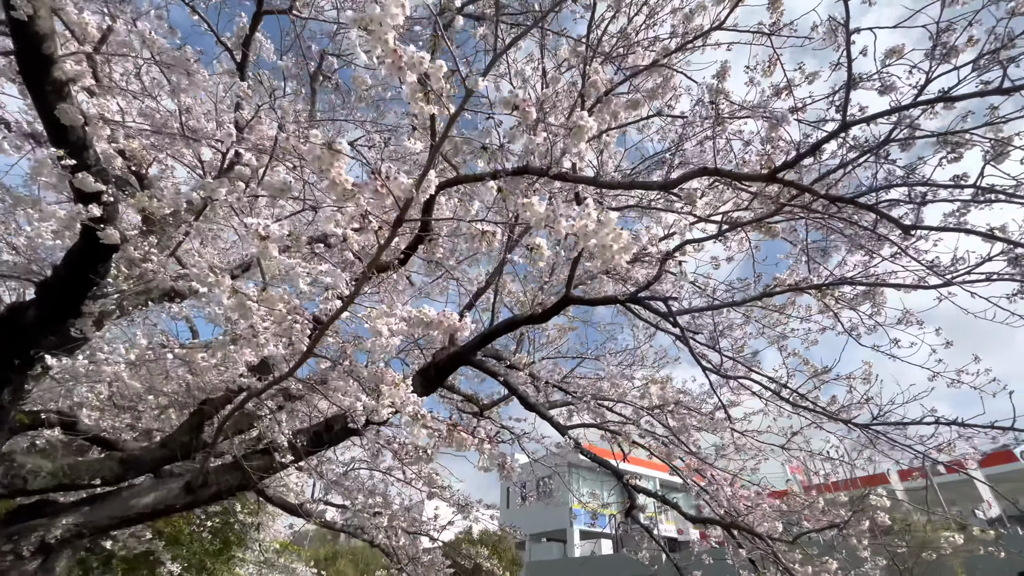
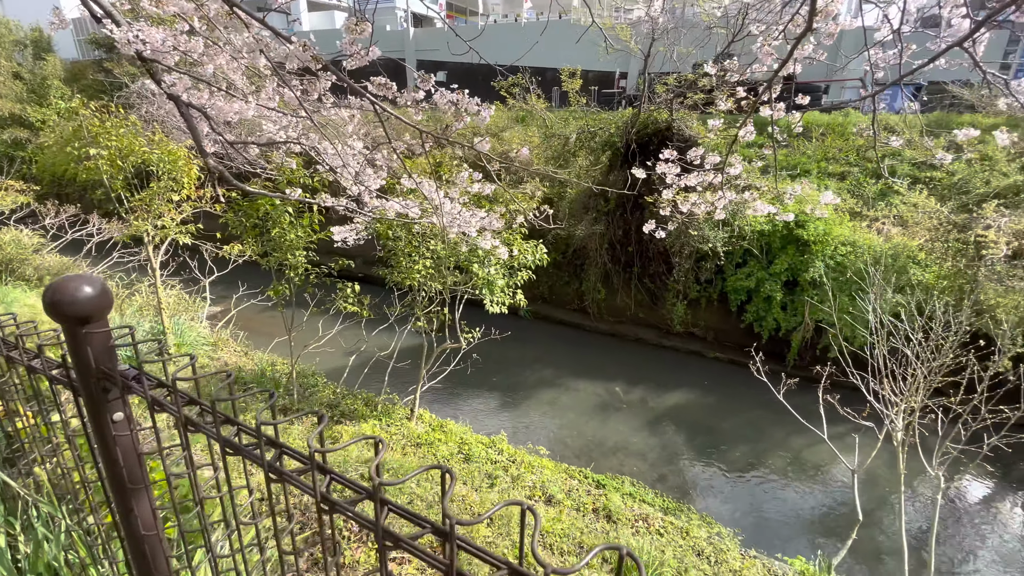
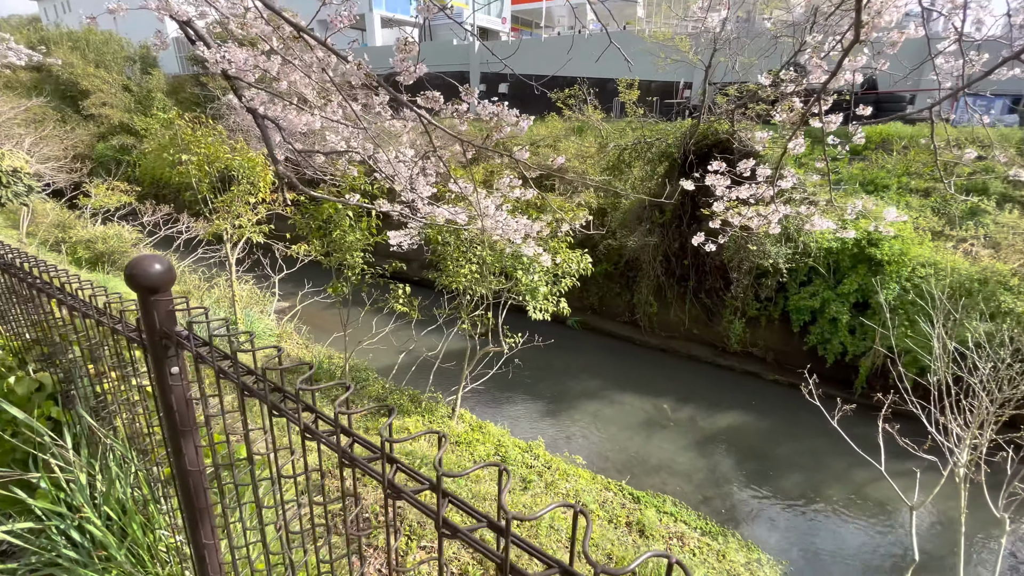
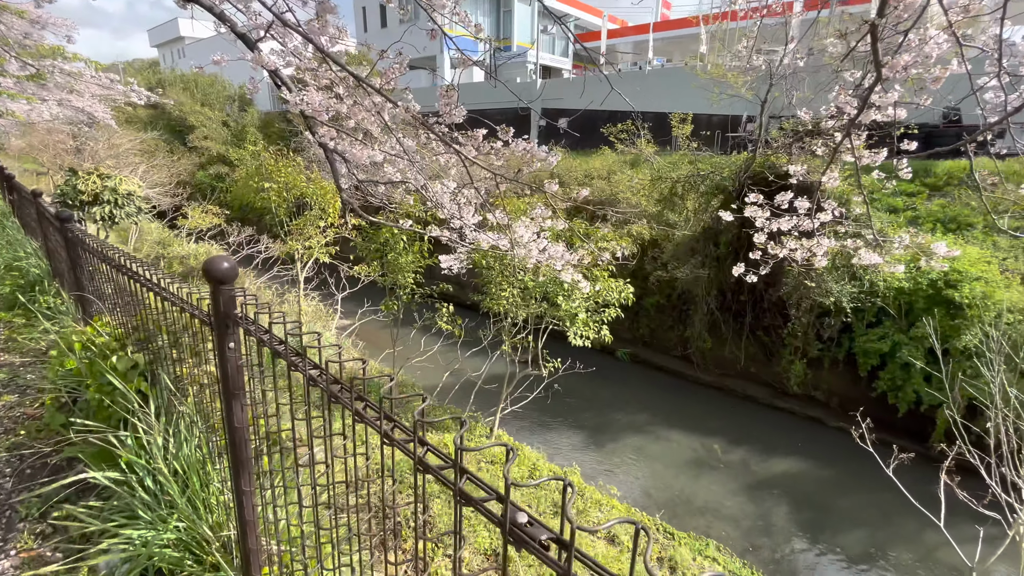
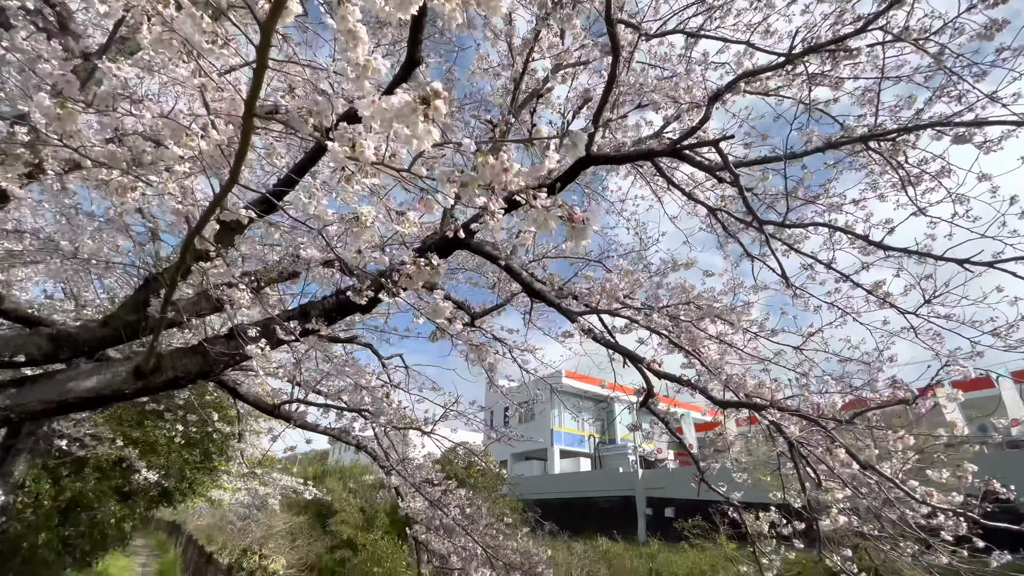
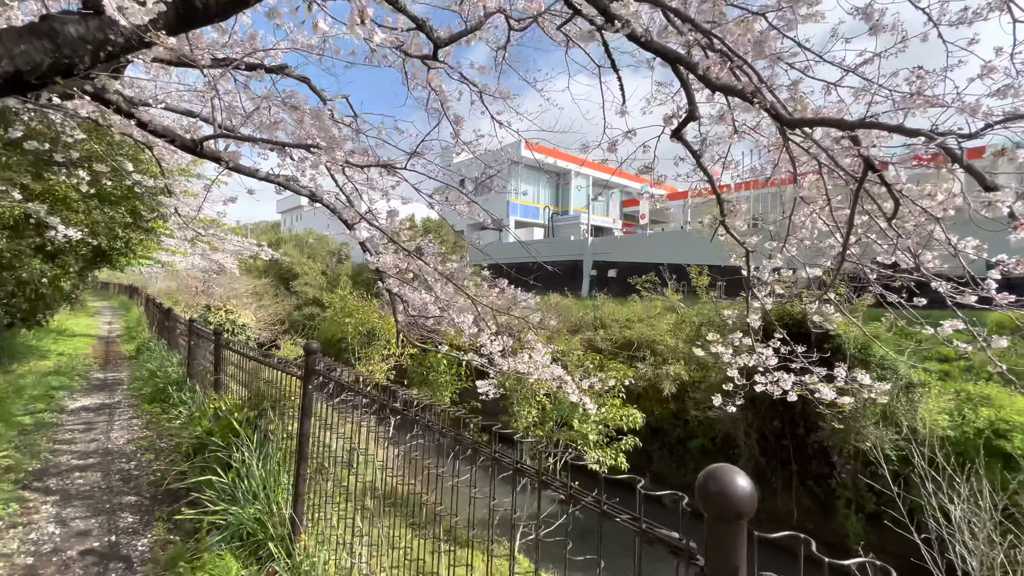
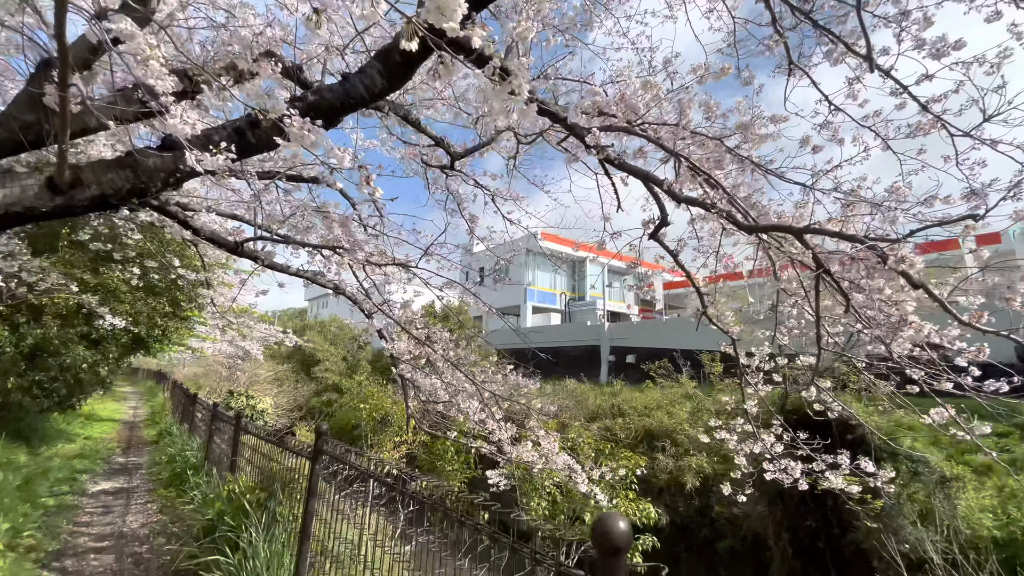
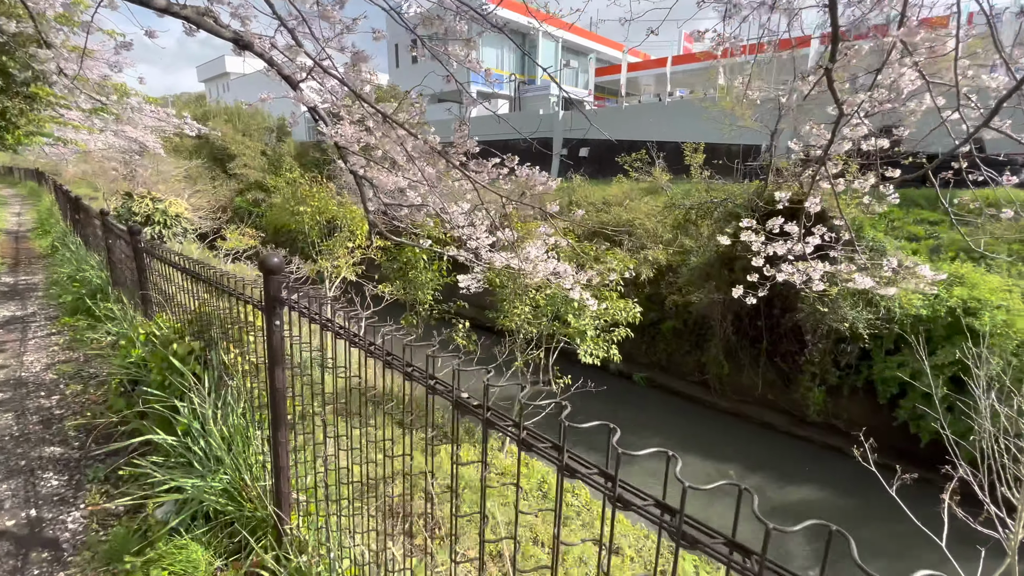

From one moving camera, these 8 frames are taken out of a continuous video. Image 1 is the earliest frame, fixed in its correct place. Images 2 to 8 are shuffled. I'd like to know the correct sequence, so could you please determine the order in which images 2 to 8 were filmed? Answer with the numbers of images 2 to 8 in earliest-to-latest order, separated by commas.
5, 7, 6, 8, 4, 3, 2
